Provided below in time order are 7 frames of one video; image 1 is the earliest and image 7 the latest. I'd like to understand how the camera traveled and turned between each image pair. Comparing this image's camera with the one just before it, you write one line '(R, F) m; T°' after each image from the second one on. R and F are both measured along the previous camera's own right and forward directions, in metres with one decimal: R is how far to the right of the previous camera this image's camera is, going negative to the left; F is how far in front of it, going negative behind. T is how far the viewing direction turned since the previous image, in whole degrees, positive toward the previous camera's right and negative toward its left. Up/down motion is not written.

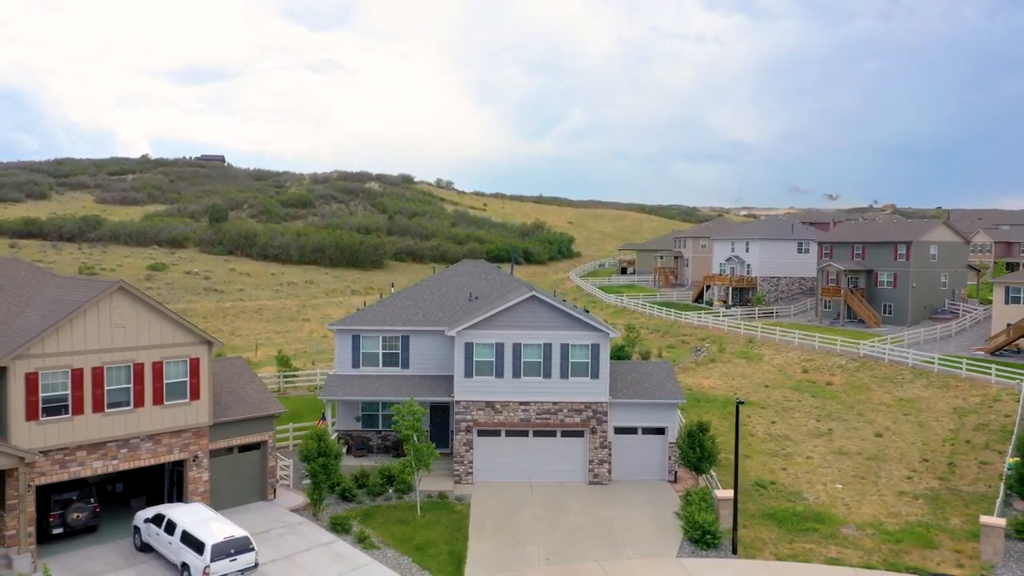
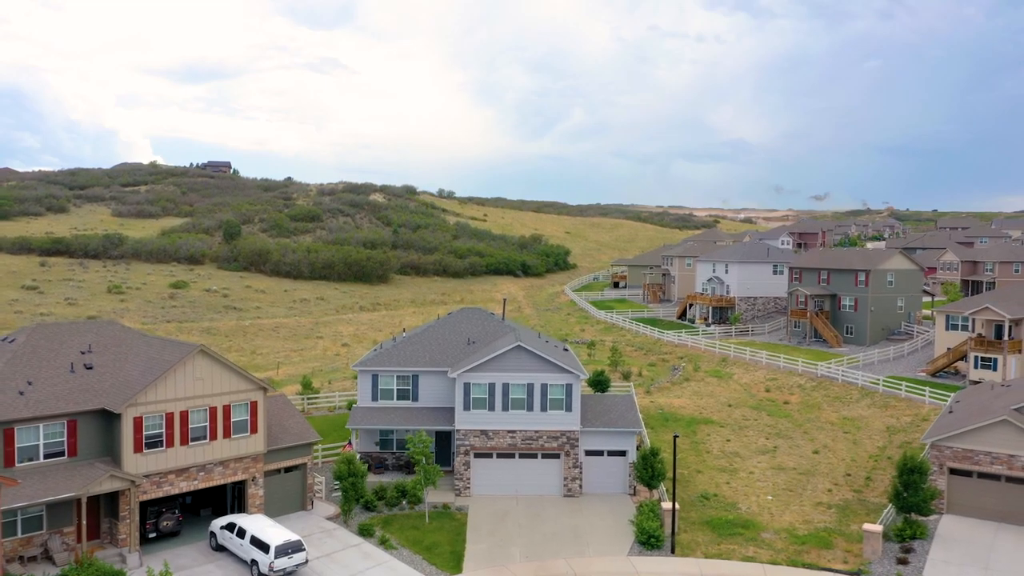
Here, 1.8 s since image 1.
(+0.3, -4.0) m; 0°
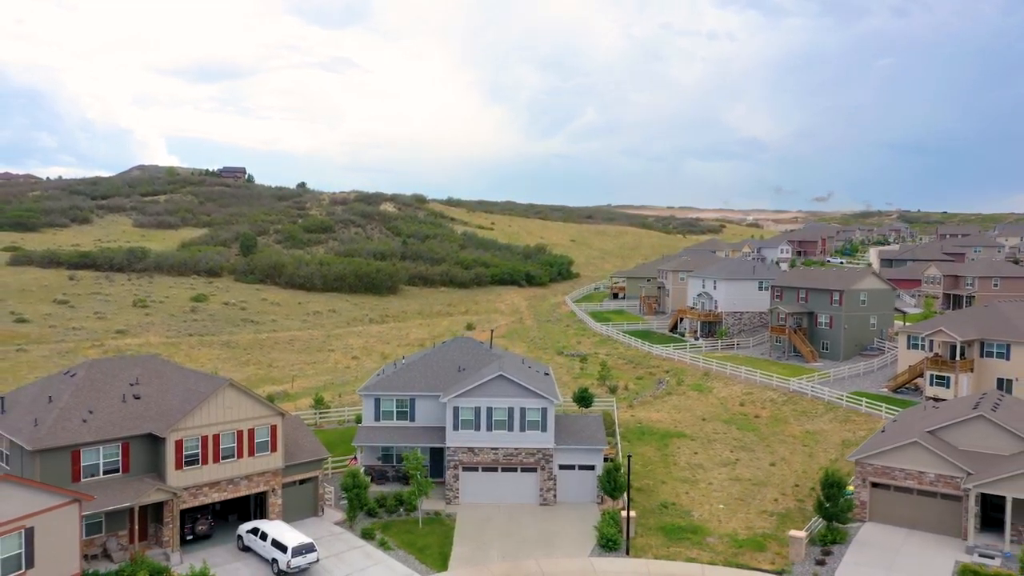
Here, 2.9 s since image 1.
(+0.9, -3.3) m; -1°
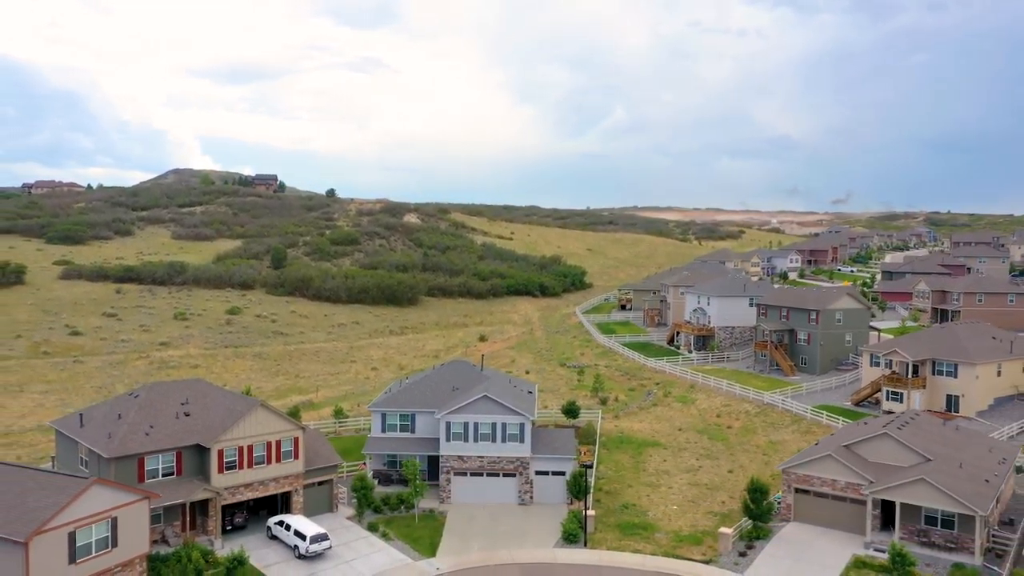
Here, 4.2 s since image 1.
(+1.6, -4.6) m; -2°
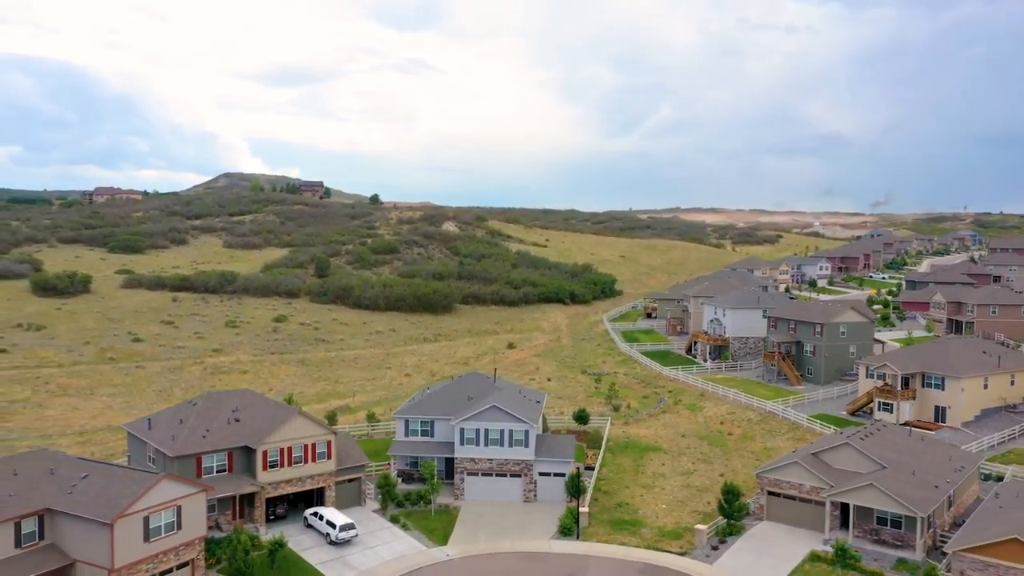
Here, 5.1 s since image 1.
(+1.5, -3.9) m; -3°
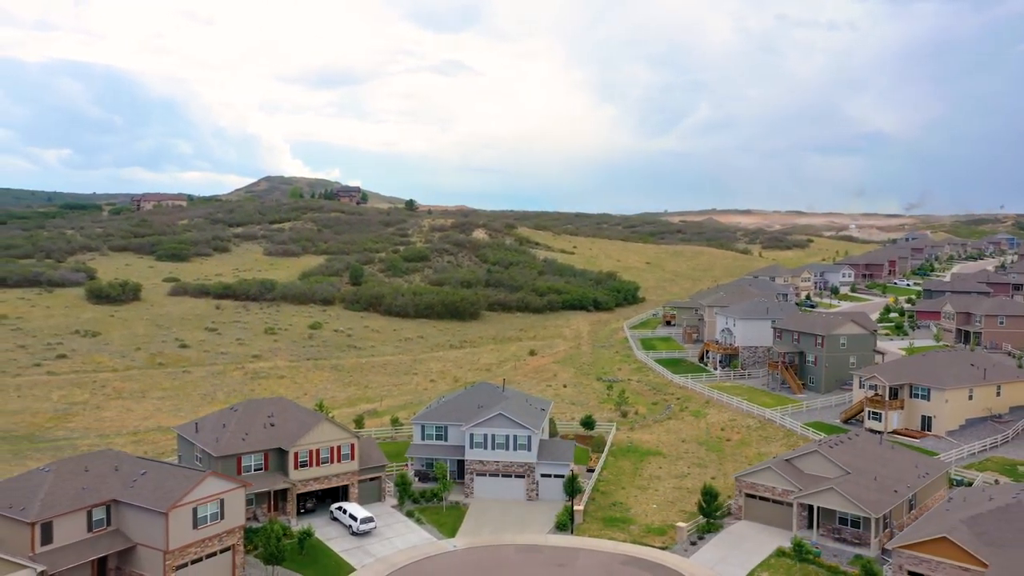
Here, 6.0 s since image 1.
(+1.5, -3.6) m; -3°
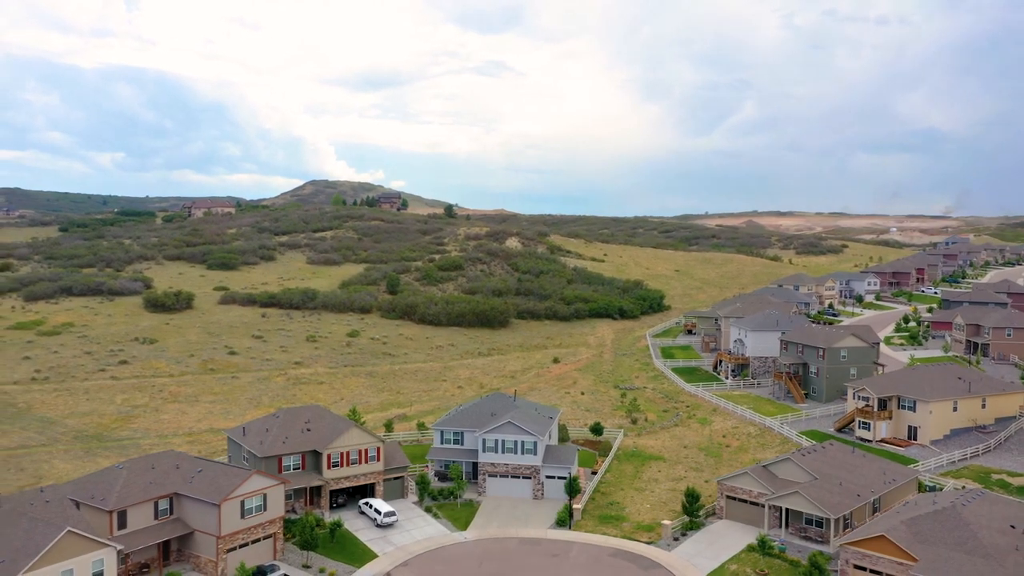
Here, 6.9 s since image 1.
(+1.7, -4.4) m; -3°
